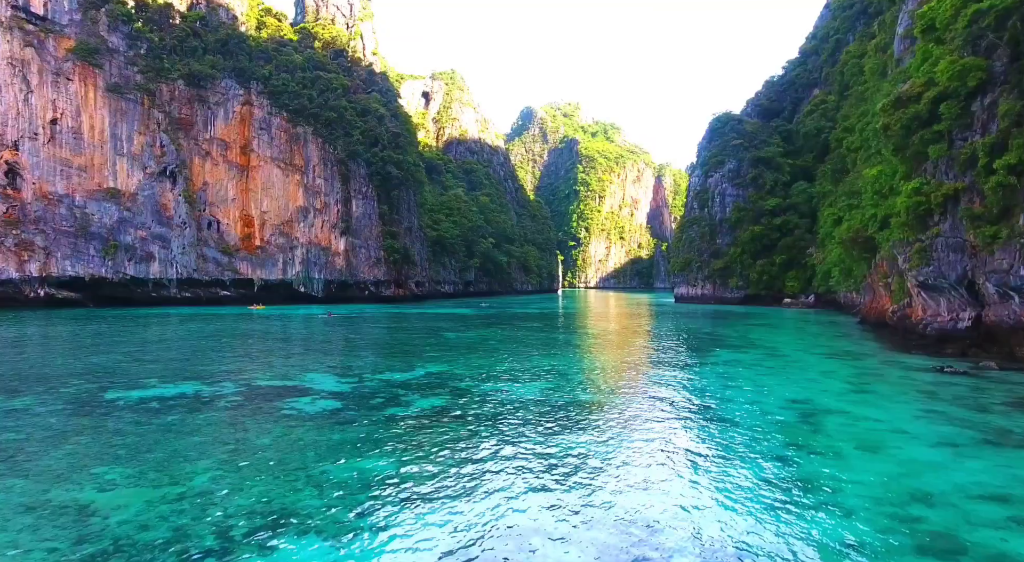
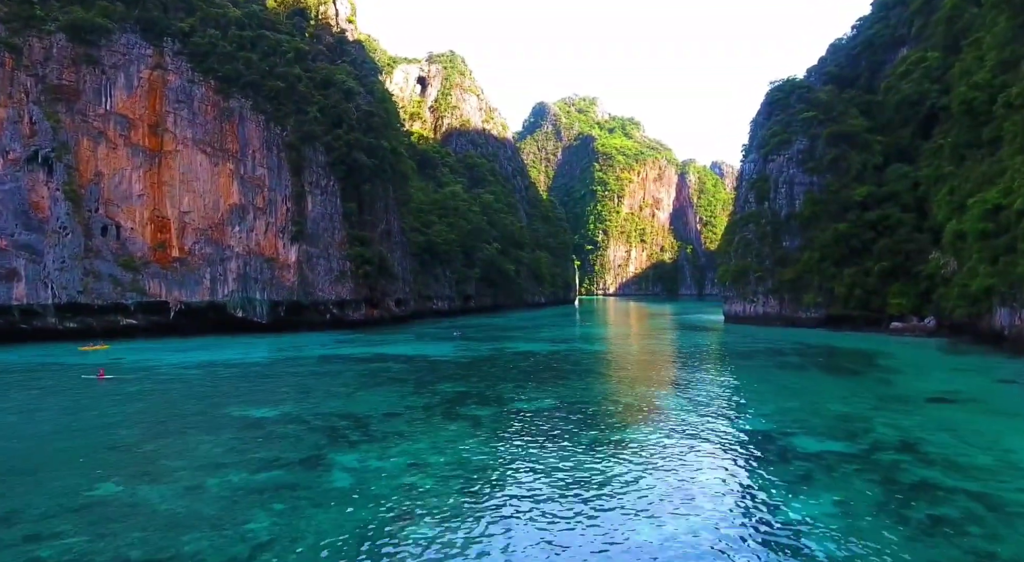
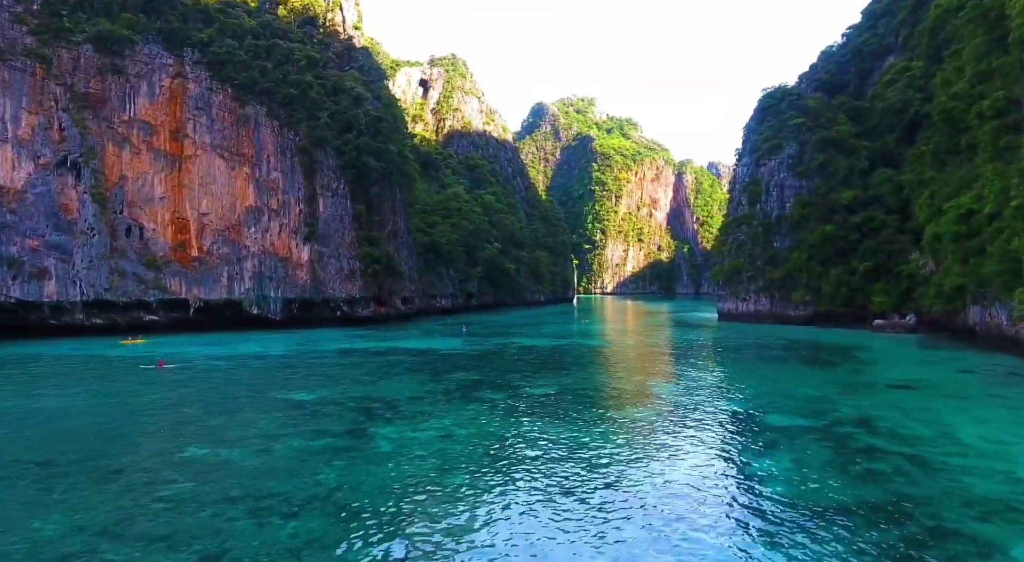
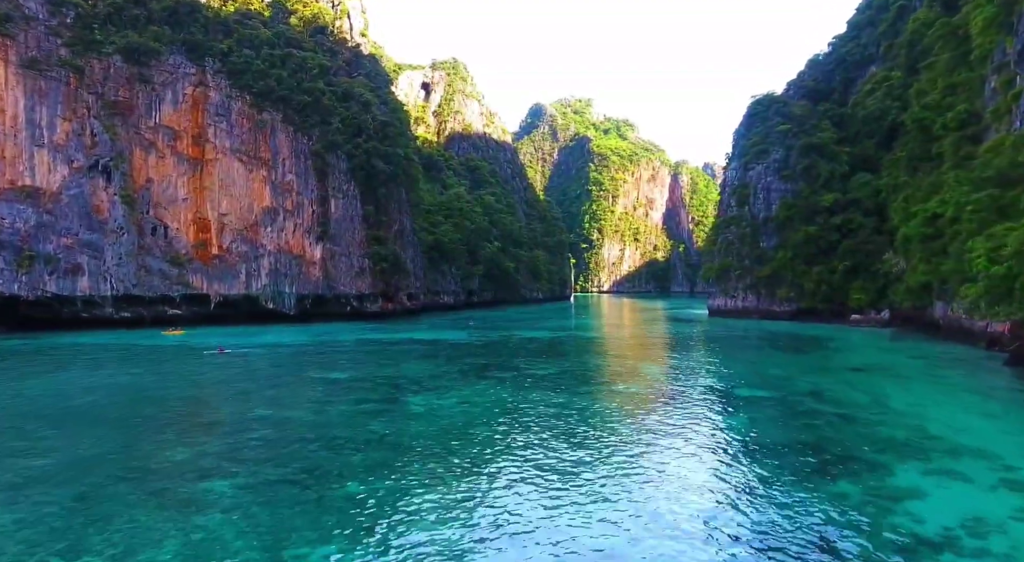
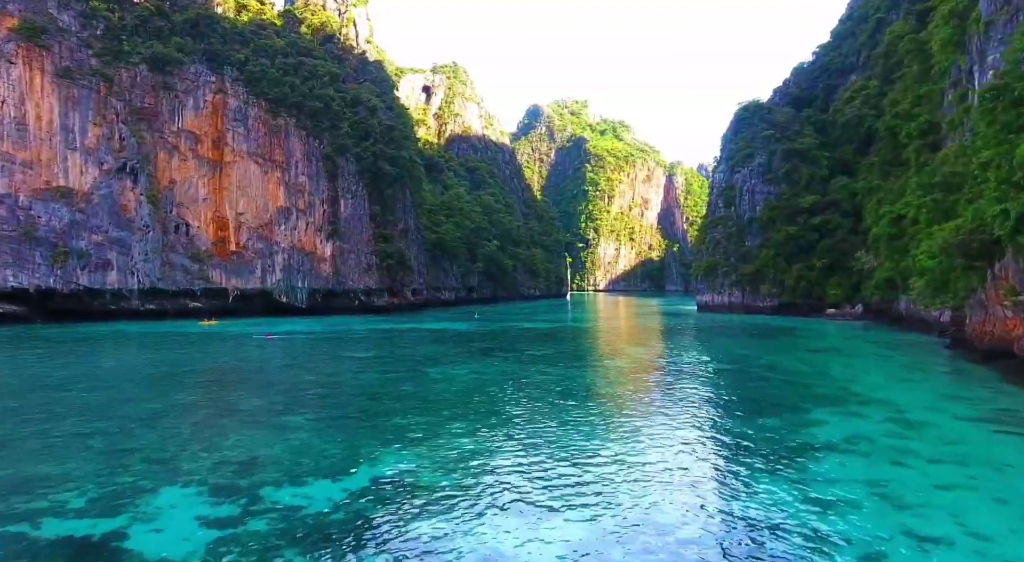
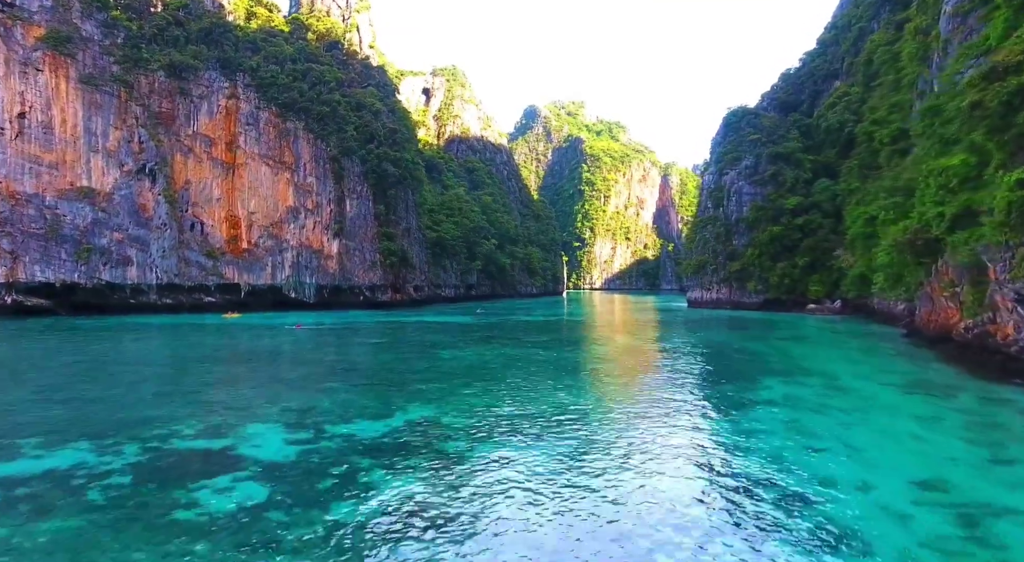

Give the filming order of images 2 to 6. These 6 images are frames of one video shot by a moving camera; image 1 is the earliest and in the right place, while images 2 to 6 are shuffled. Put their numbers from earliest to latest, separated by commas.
6, 5, 4, 3, 2
